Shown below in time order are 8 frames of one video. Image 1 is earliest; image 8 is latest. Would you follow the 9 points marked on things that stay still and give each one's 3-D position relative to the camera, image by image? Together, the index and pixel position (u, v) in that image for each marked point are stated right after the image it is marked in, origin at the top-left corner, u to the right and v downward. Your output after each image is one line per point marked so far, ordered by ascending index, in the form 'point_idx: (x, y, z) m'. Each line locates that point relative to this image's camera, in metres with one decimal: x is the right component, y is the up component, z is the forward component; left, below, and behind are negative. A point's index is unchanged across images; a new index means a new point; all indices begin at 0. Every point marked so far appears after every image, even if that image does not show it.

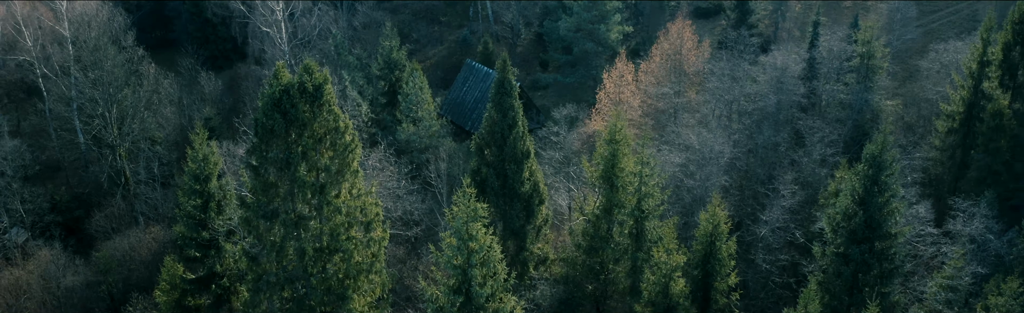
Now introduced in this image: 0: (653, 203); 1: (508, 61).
0: (+3.7, -1.2, +19.8) m
1: (-0.1, +2.5, +19.7) m
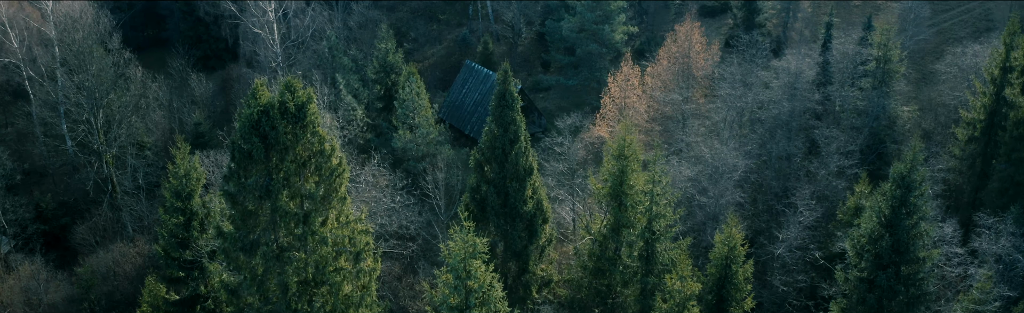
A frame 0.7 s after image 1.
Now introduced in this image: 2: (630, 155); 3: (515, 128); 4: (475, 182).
0: (+3.8, -1.7, +18.6) m
1: (-0.1, +2.1, +18.4) m
2: (+3.0, 0.0, +18.9) m
3: (+0.1, +0.7, +18.6) m
4: (-0.9, -0.7, +19.3) m
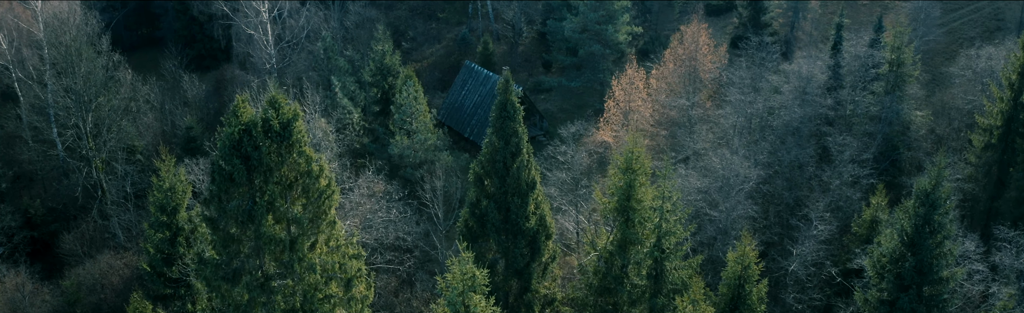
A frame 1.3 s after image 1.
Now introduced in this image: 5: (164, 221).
0: (+3.8, -2.0, +17.6) m
1: (0.0, +1.8, +17.5) m
2: (+3.0, -0.3, +17.9) m
3: (+0.1, +0.4, +17.7) m
4: (-0.9, -1.0, +18.3) m
5: (-8.9, -1.7, +19.3) m
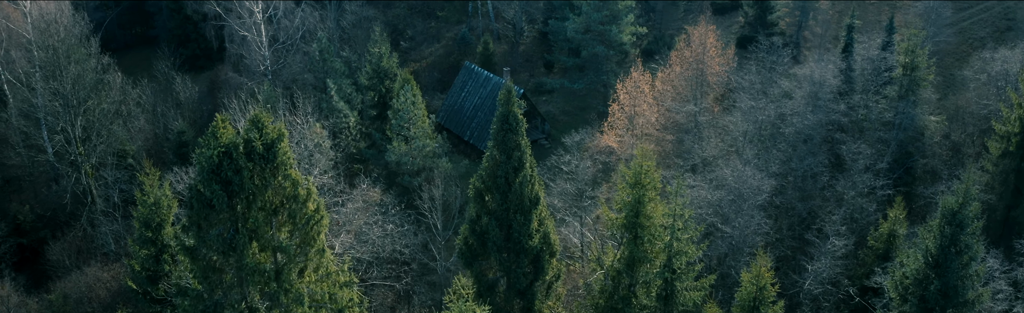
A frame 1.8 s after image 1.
0: (+3.8, -2.3, +16.7) m
1: (0.0, +1.4, +16.5) m
2: (+3.1, -0.6, +17.0) m
3: (+0.2, +0.1, +16.7) m
4: (-0.9, -1.3, +17.4) m
5: (-8.9, -2.0, +18.4) m
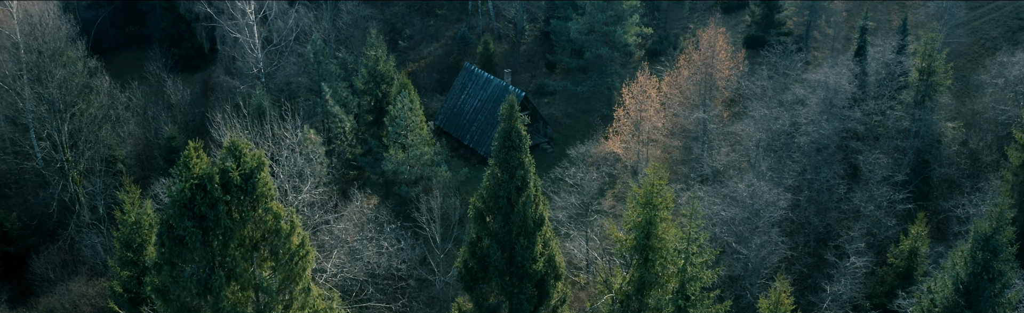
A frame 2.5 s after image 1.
0: (+3.9, -2.7, +15.7) m
1: (+0.1, +1.0, +15.4) m
2: (+3.1, -1.0, +15.9) m
3: (+0.2, -0.3, +15.7) m
4: (-0.8, -1.7, +16.3) m
5: (-8.8, -2.3, +17.4) m
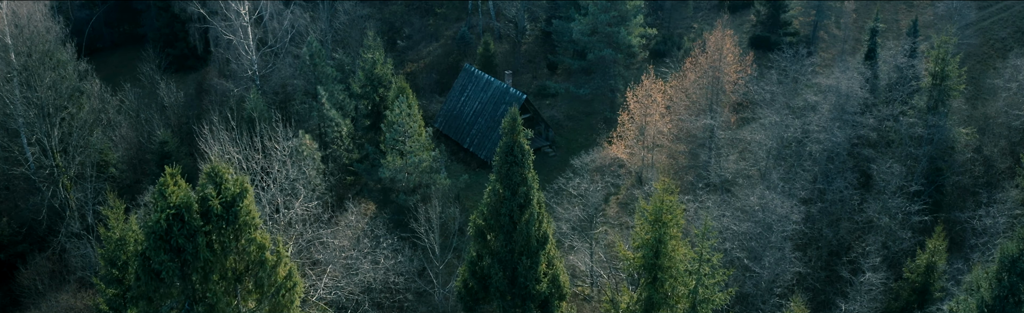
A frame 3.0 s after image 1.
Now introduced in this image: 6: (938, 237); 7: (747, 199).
0: (+4.0, -3.0, +14.9) m
1: (+0.1, +0.7, +14.7) m
2: (+3.2, -1.3, +15.1) m
3: (+0.3, -0.6, +14.9) m
4: (-0.7, -2.0, +15.5) m
5: (-8.8, -2.6, +16.6) m
6: (+10.6, -2.0, +18.7) m
7: (+6.1, -1.1, +19.7) m
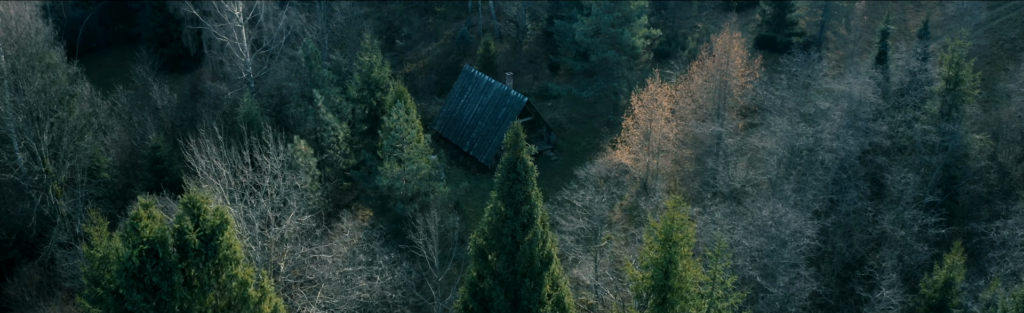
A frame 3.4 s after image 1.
0: (+4.0, -3.3, +14.2) m
1: (+0.2, +0.4, +13.9) m
2: (+3.2, -1.6, +14.4) m
3: (+0.3, -0.9, +14.1) m
4: (-0.7, -2.3, +14.8) m
5: (-8.7, -2.9, +15.8) m
6: (+10.7, -2.3, +17.9) m
7: (+6.1, -1.4, +19.0) m
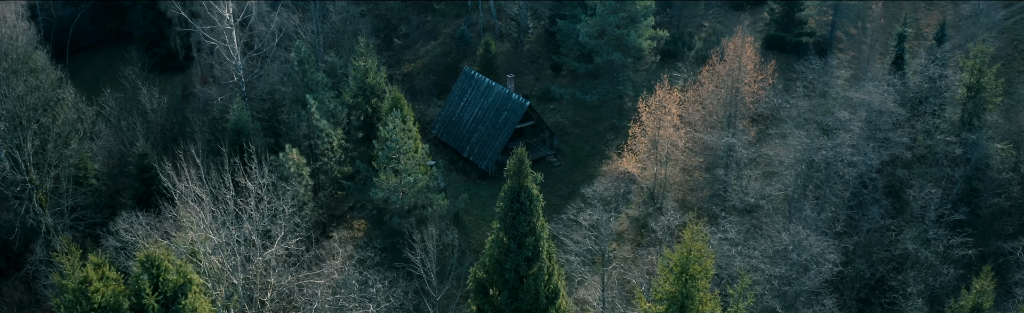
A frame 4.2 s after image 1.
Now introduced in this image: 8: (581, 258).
0: (+4.1, -3.8, +13.1) m
1: (+0.3, 0.0, +12.7) m
2: (+3.3, -2.1, +13.3) m
3: (+0.4, -1.4, +13.0) m
4: (-0.6, -2.7, +13.7) m
5: (-8.7, -3.4, +14.7) m
6: (+10.7, -2.8, +16.8) m
7: (+6.2, -1.8, +17.9) m
8: (+1.7, -2.5, +19.1) m
